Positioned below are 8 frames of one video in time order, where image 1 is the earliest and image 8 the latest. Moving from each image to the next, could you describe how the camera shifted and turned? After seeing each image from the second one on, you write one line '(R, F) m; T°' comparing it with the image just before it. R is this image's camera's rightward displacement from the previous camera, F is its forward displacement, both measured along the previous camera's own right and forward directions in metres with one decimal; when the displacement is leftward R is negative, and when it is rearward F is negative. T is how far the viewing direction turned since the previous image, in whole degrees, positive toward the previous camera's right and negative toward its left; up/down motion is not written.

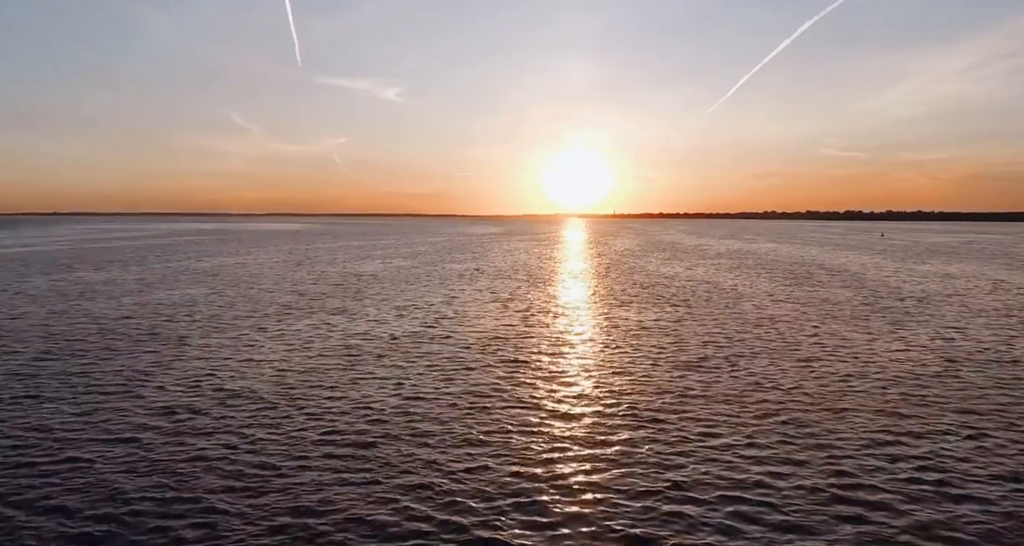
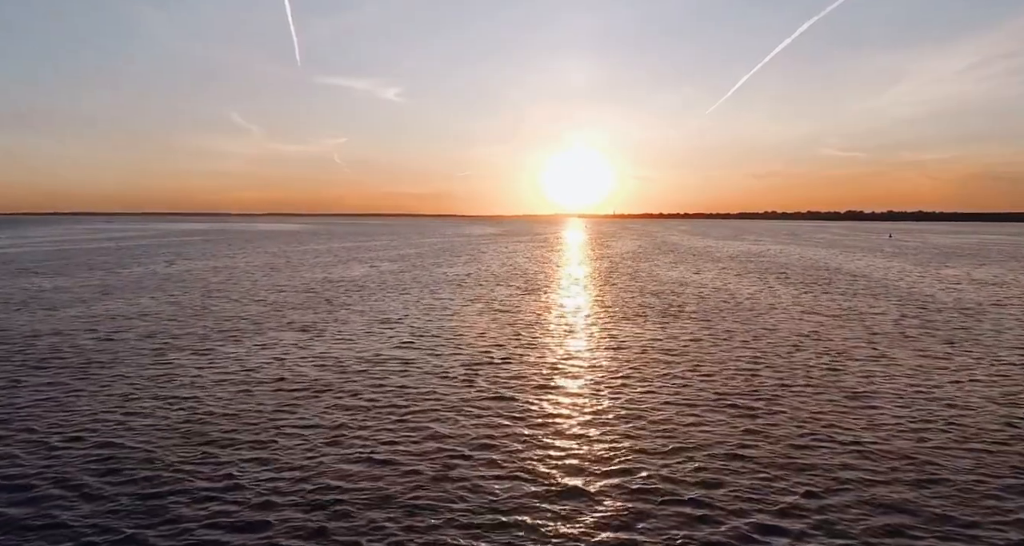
(+0.4, +4.1) m; 0°
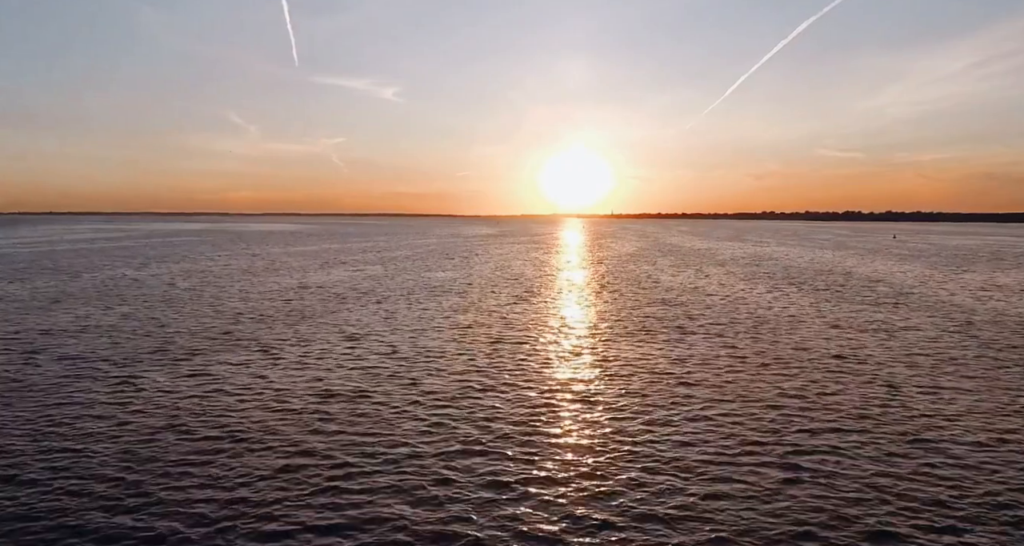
(+0.4, +3.6) m; 0°
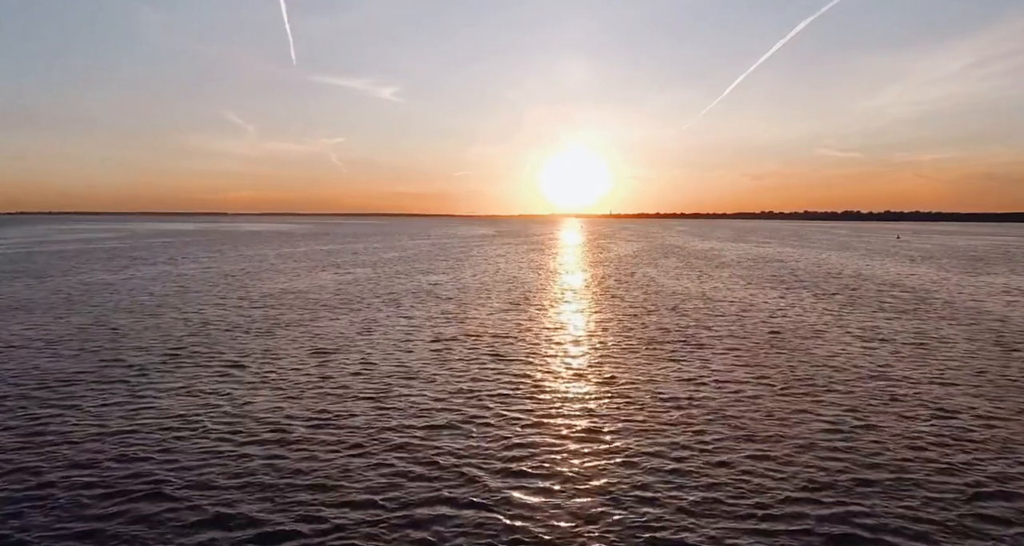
(+0.2, +2.6) m; 0°
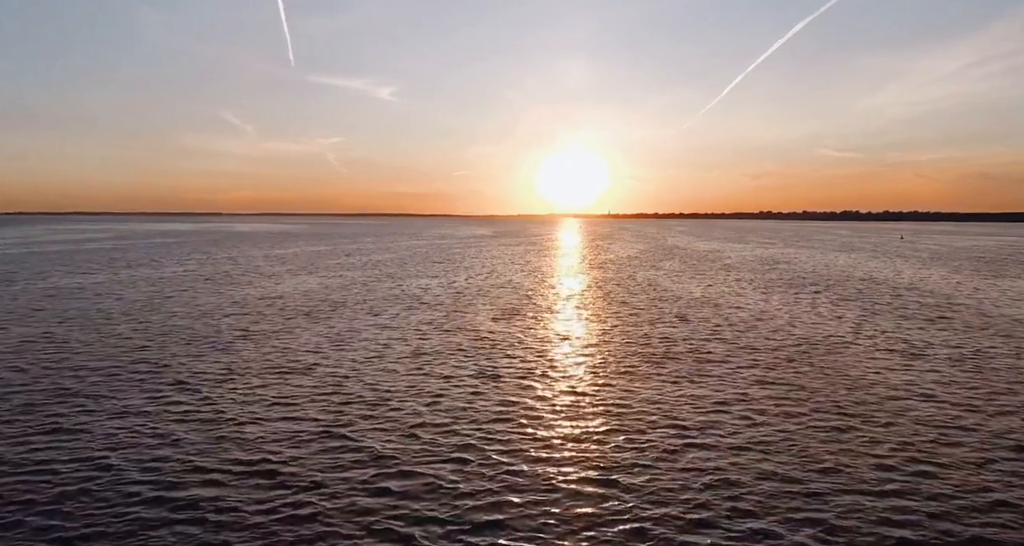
(+0.2, +2.5) m; 0°
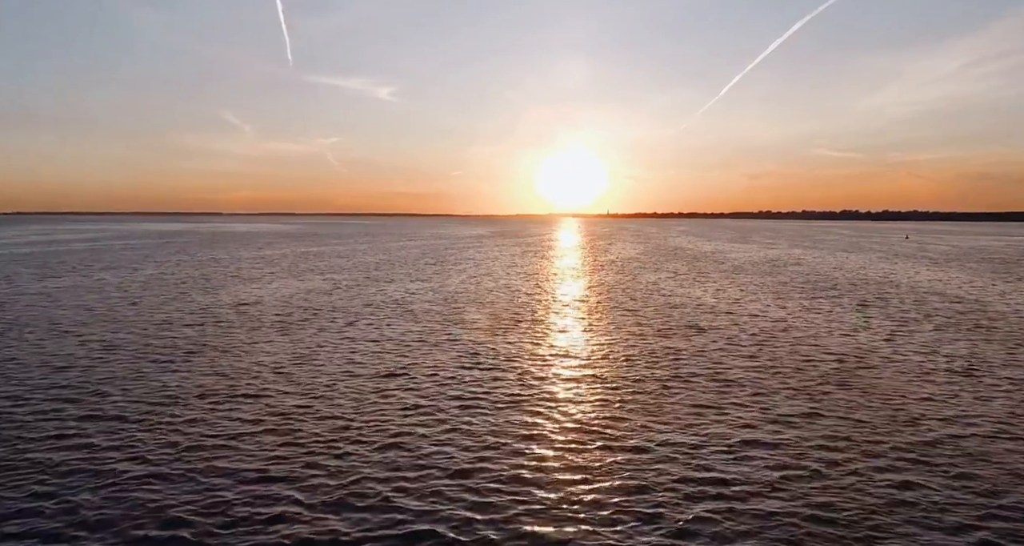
(+0.2, +3.1) m; 0°
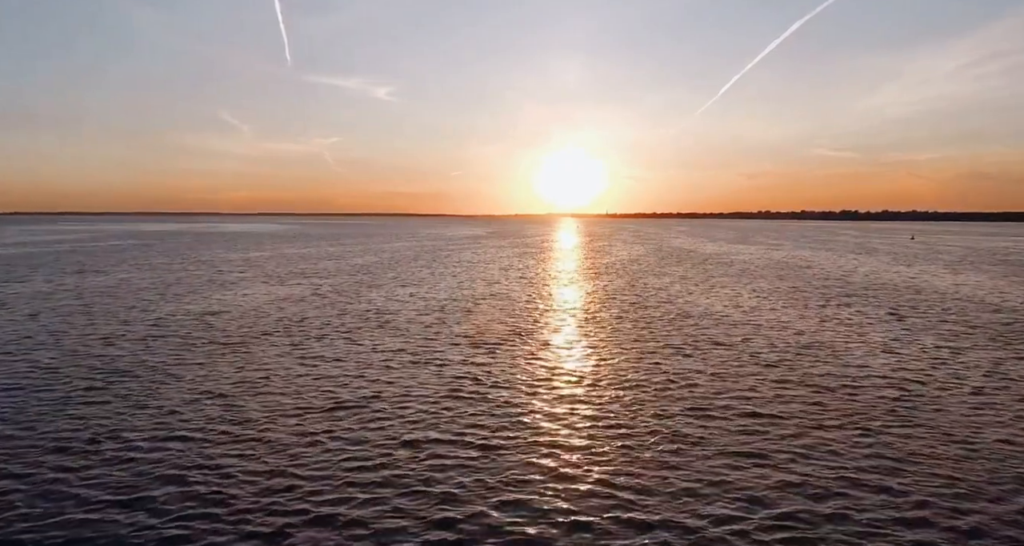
(+0.2, +3.4) m; 0°
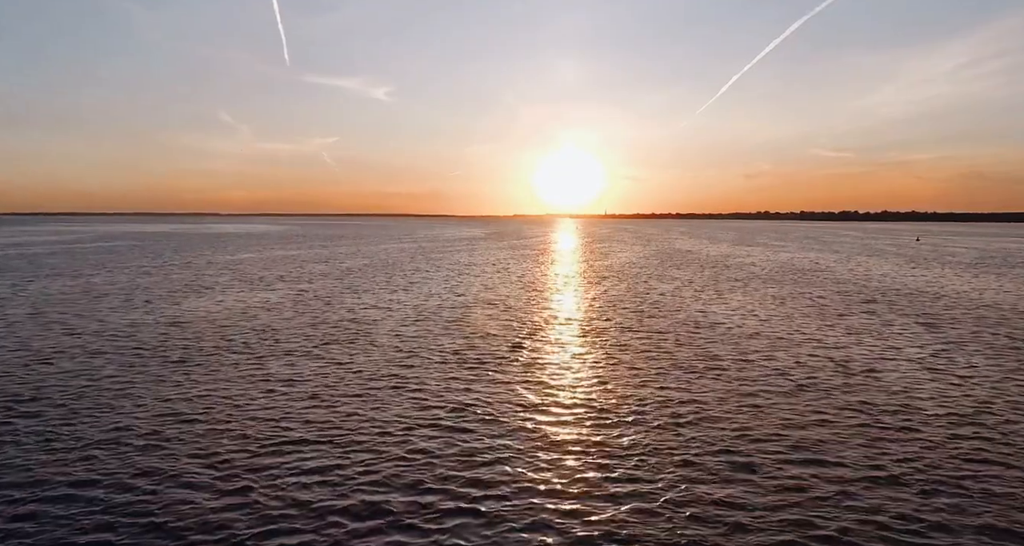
(+0.2, +3.0) m; 0°
